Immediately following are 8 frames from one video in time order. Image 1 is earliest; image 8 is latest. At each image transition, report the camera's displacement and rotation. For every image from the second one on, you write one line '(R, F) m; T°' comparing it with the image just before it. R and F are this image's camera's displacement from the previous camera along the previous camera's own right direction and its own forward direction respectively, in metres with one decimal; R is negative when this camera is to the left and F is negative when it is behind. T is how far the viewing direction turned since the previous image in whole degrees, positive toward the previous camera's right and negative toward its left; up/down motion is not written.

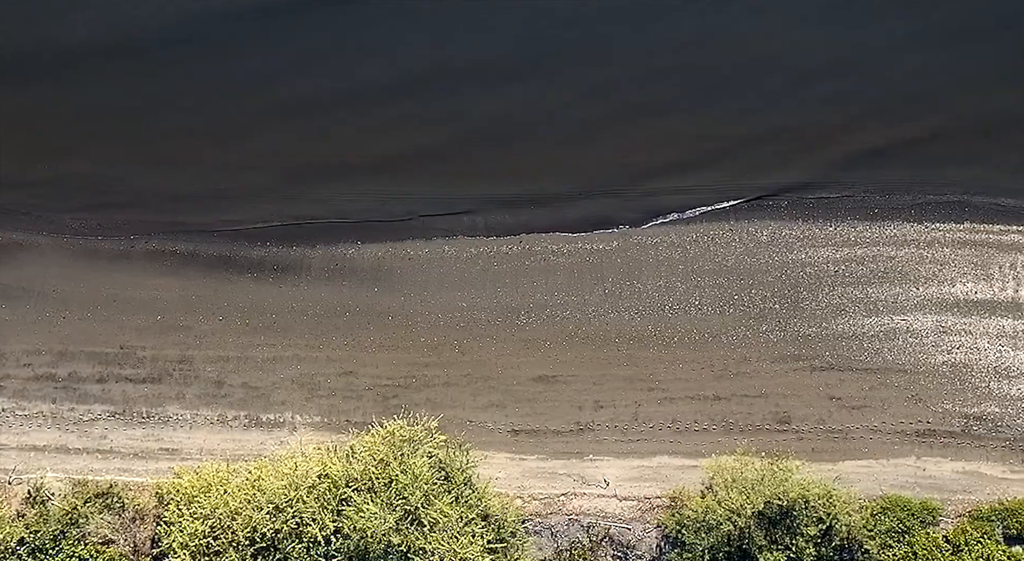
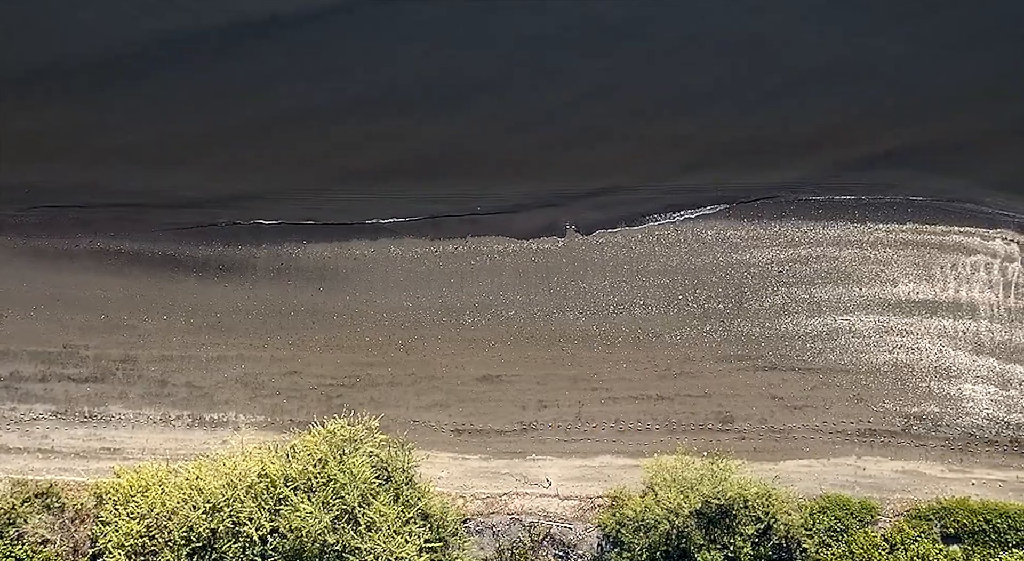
(+0.9, 0.0) m; +1°
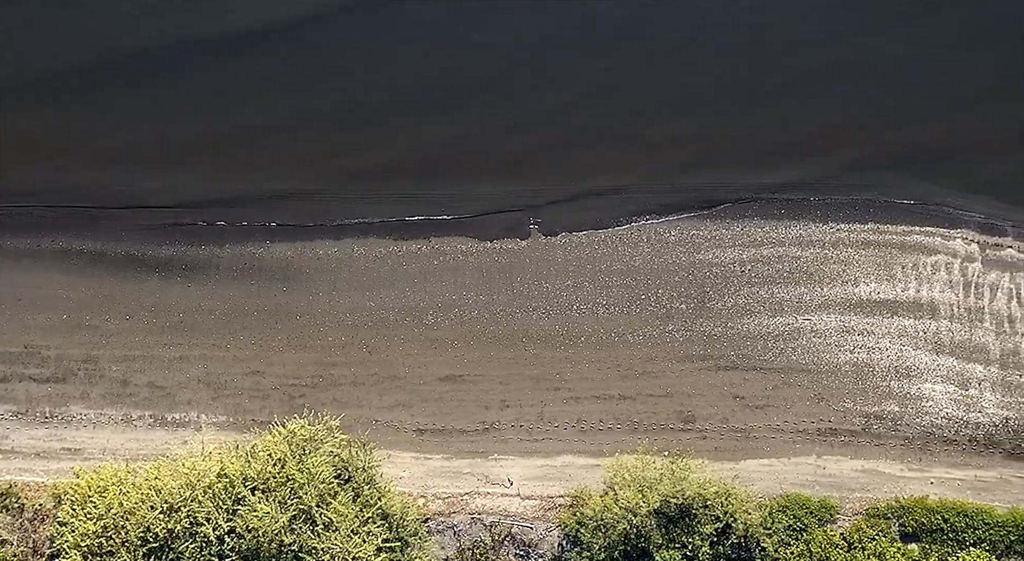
(+0.6, 0.0) m; 0°
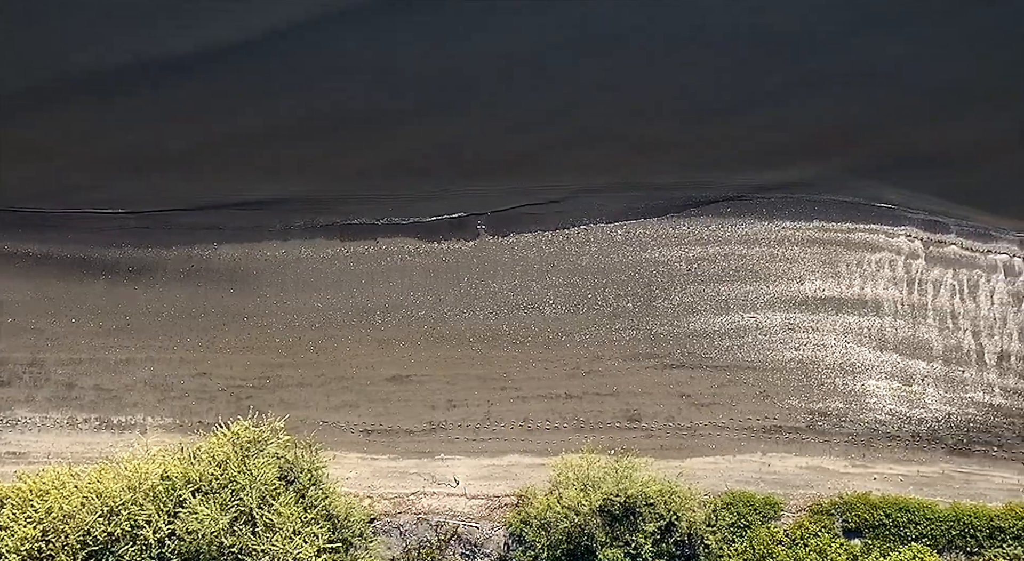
(+0.9, 0.0) m; +1°
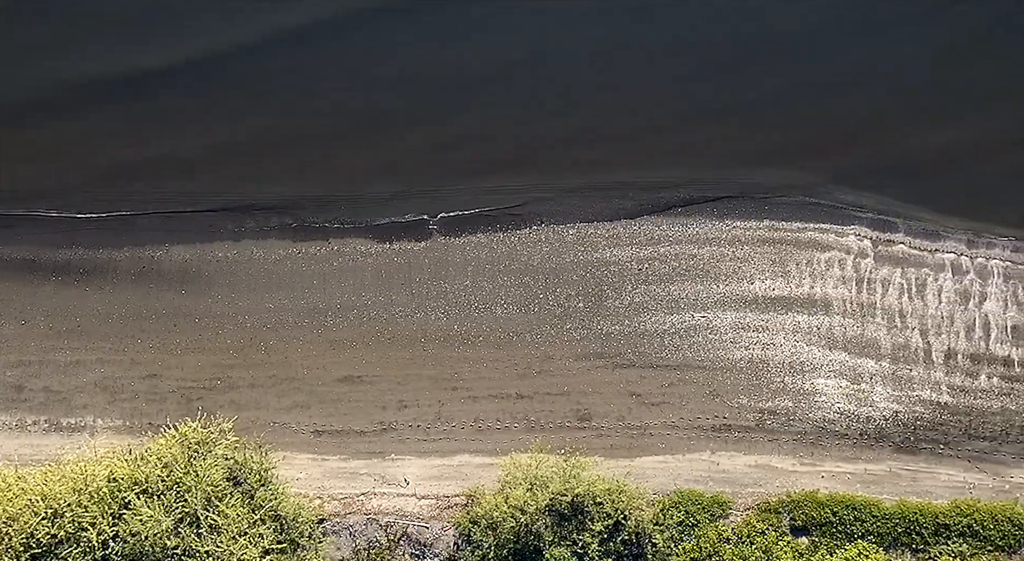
(+0.8, 0.0) m; 0°
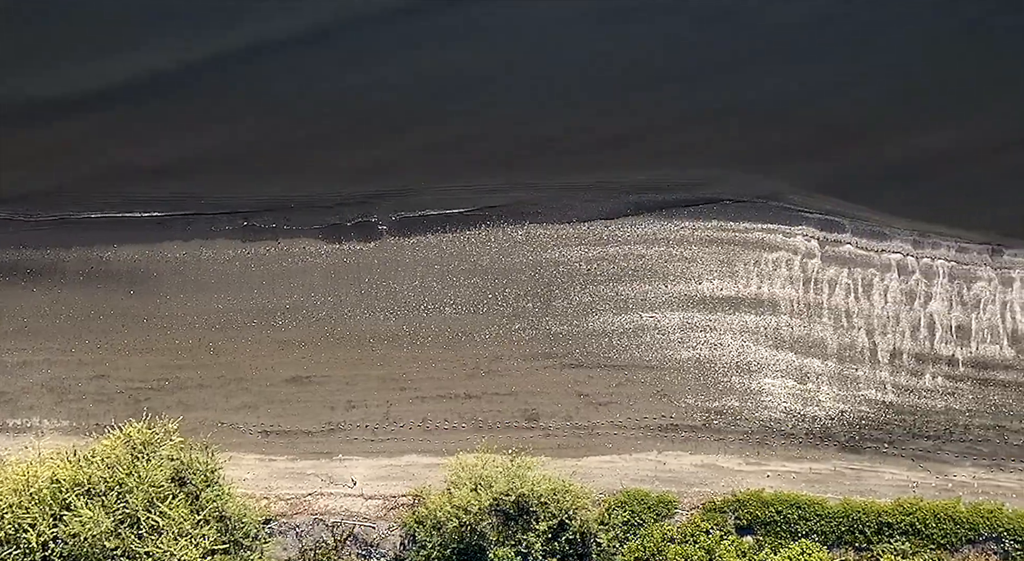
(+0.9, 0.0) m; 0°
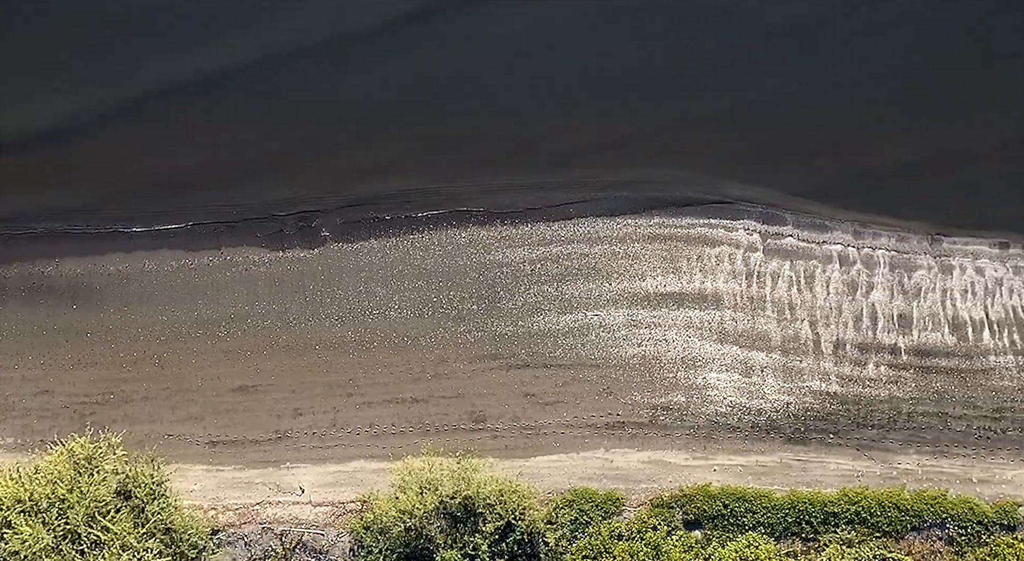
(+0.9, 0.0) m; +1°
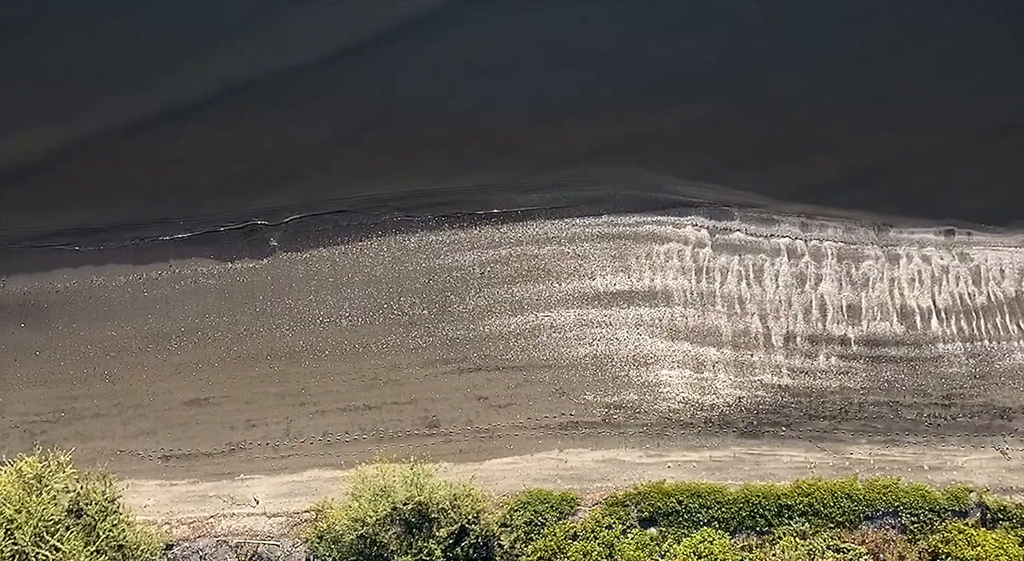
(+0.8, 0.0) m; +1°
